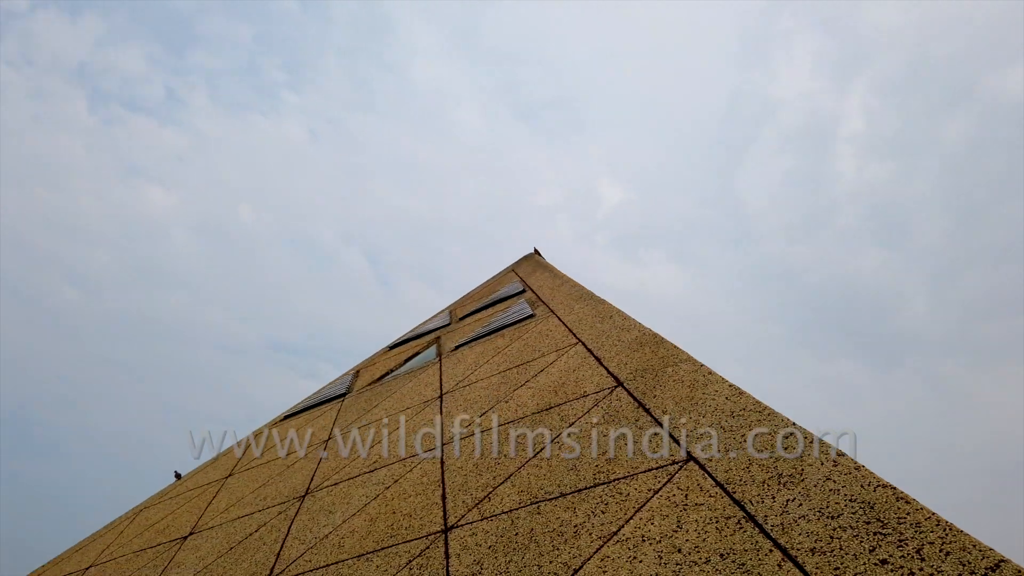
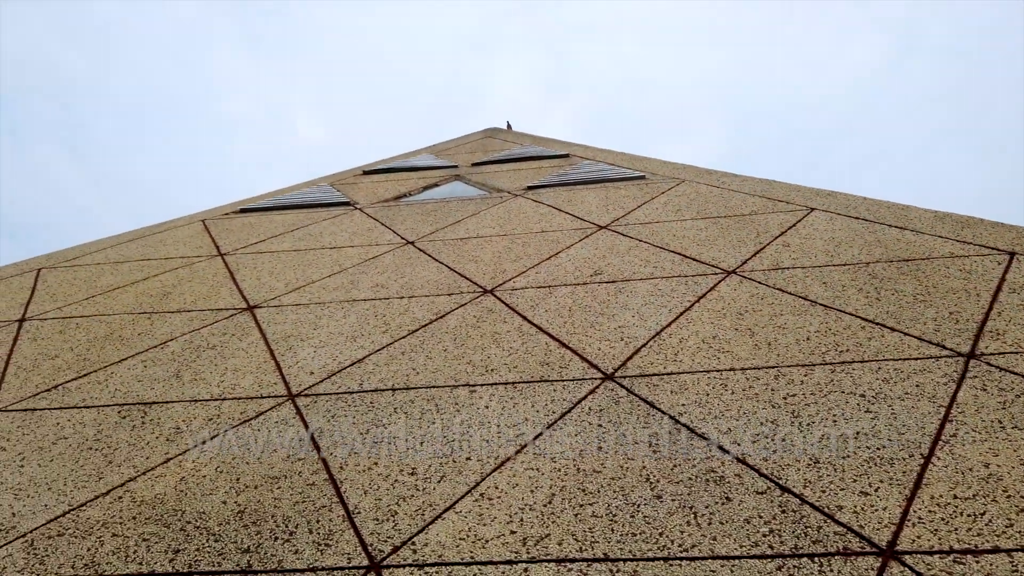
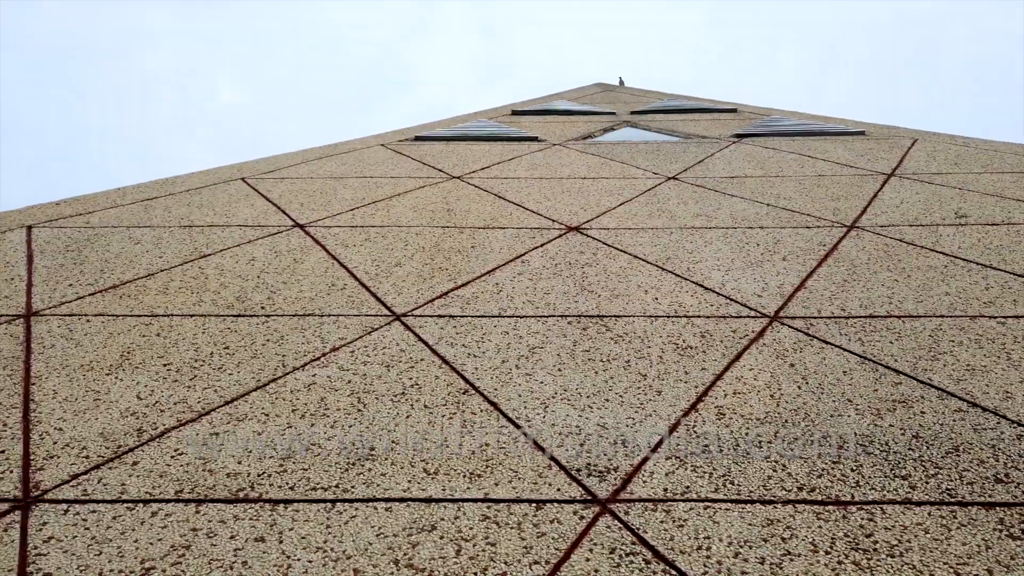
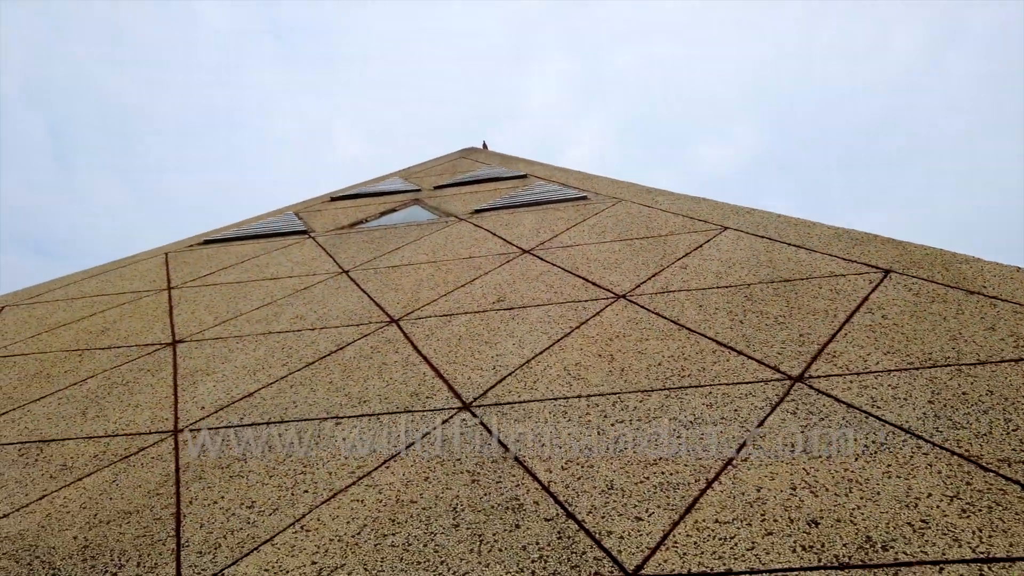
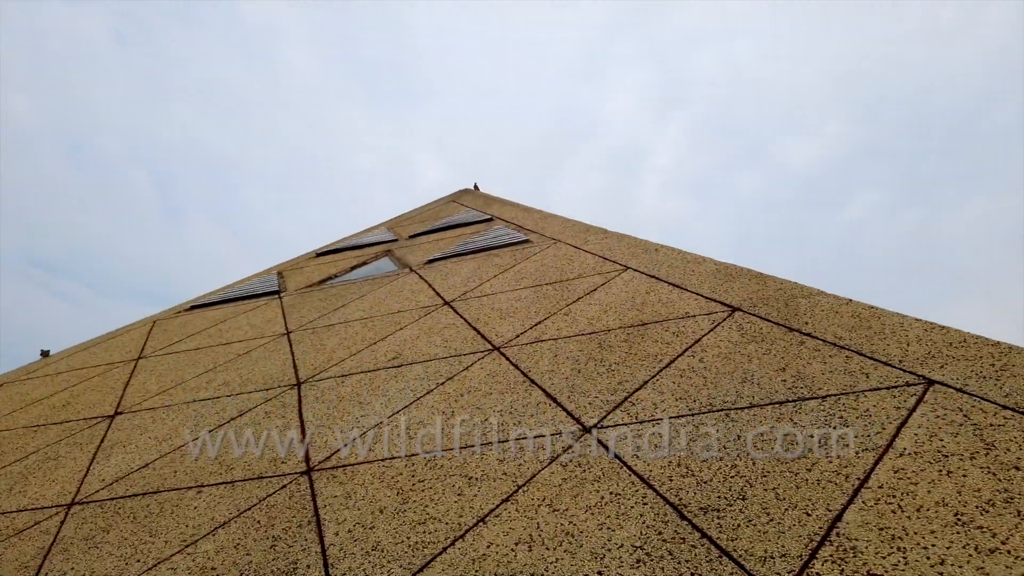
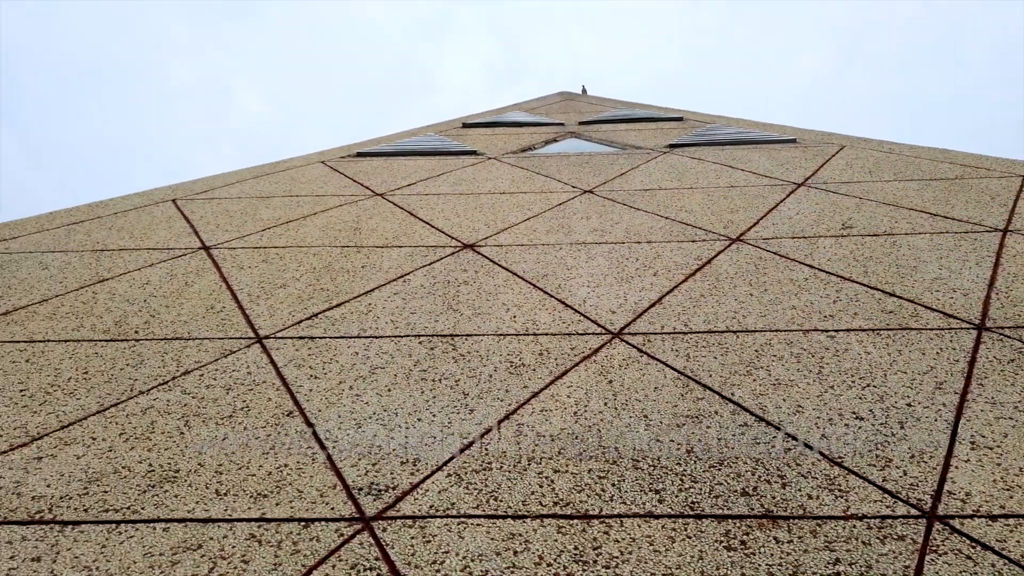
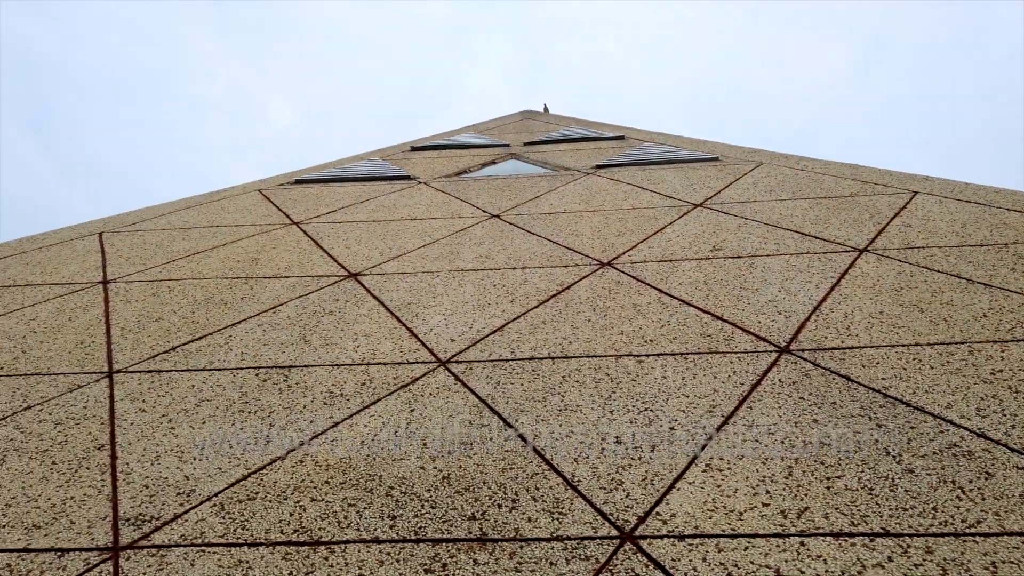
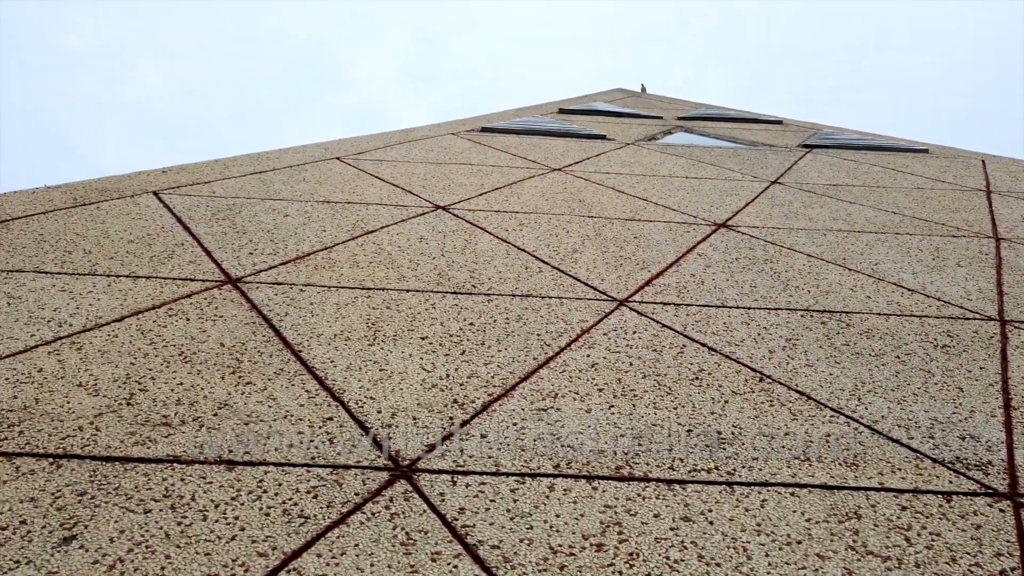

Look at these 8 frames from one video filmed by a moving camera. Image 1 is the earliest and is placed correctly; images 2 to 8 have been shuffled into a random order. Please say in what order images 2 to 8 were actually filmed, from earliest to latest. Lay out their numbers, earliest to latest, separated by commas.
5, 4, 2, 7, 6, 3, 8
